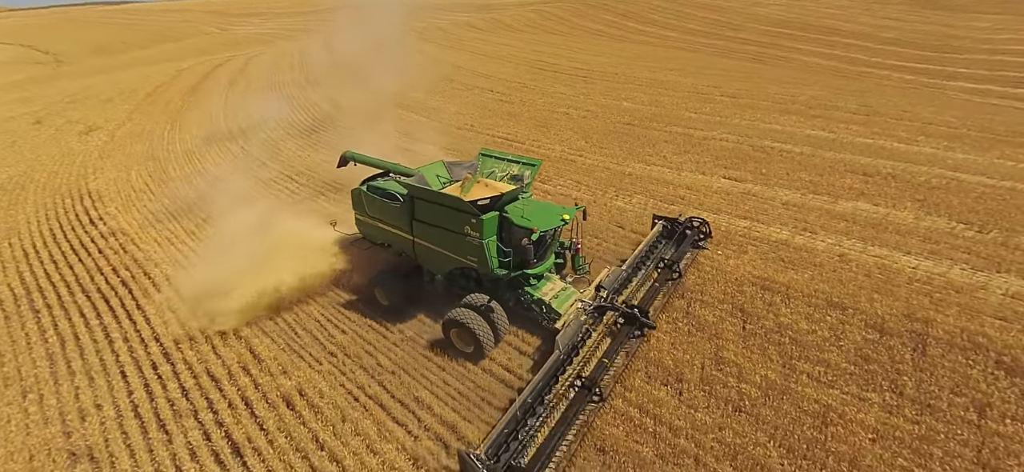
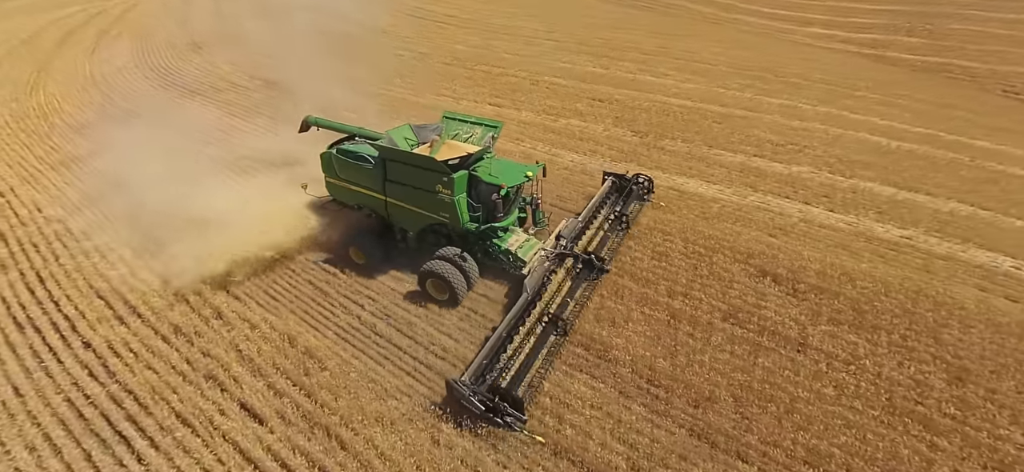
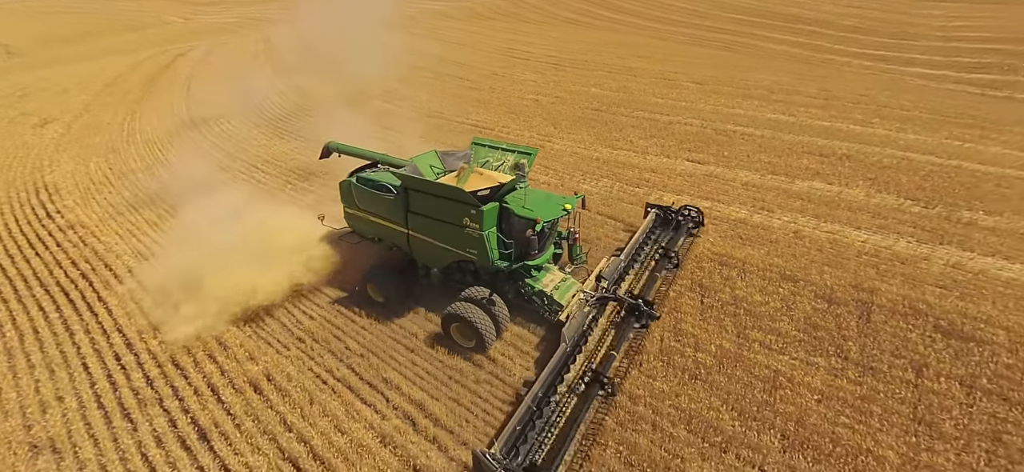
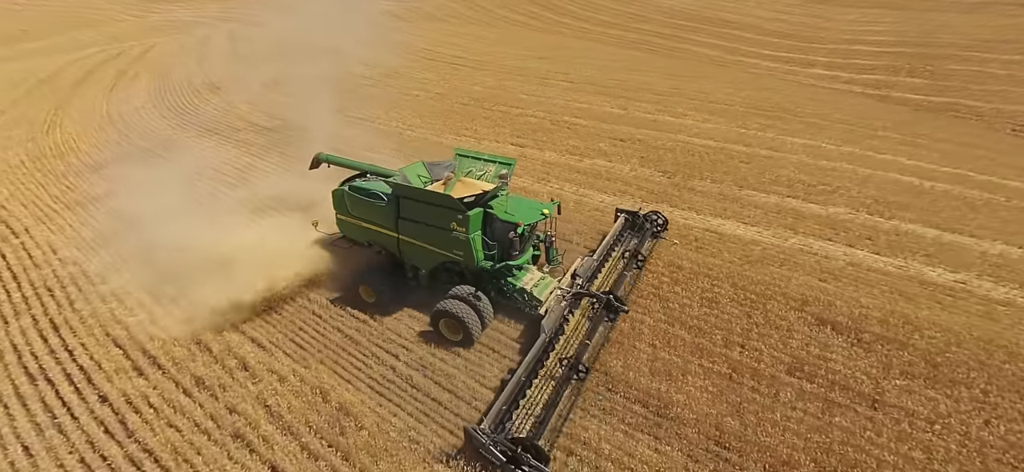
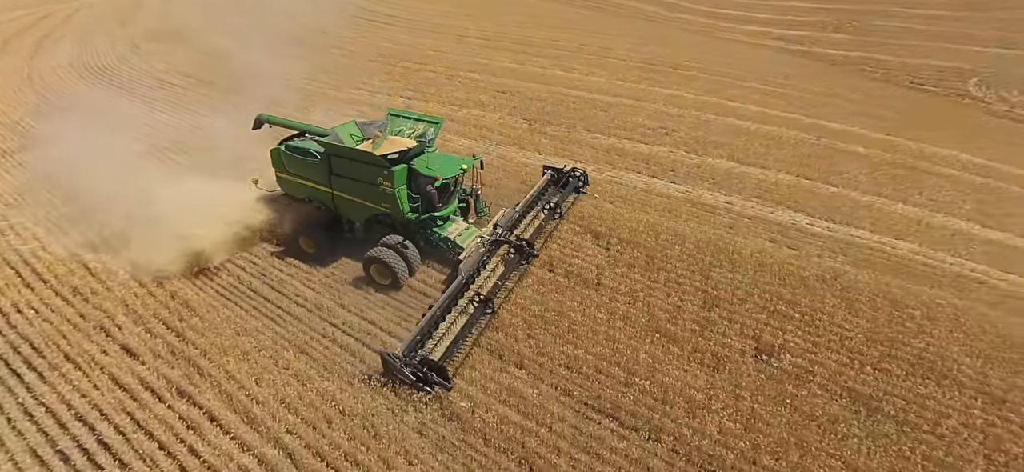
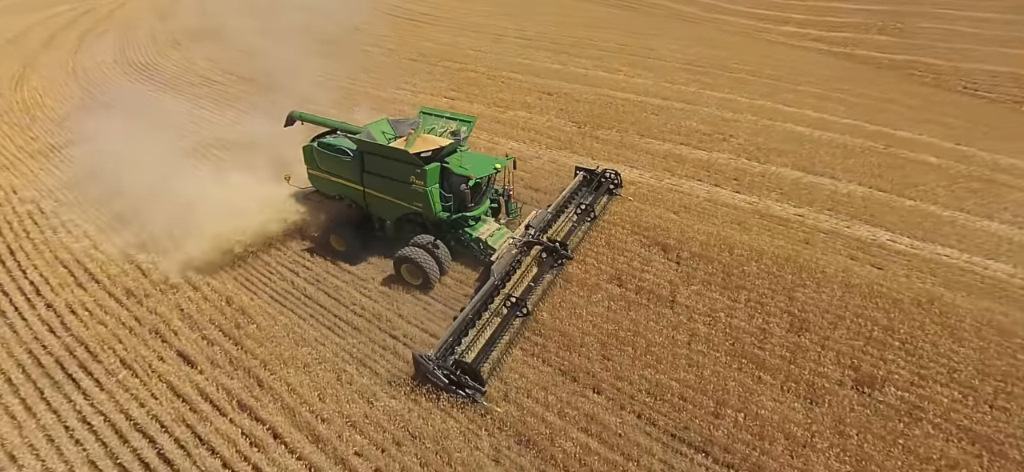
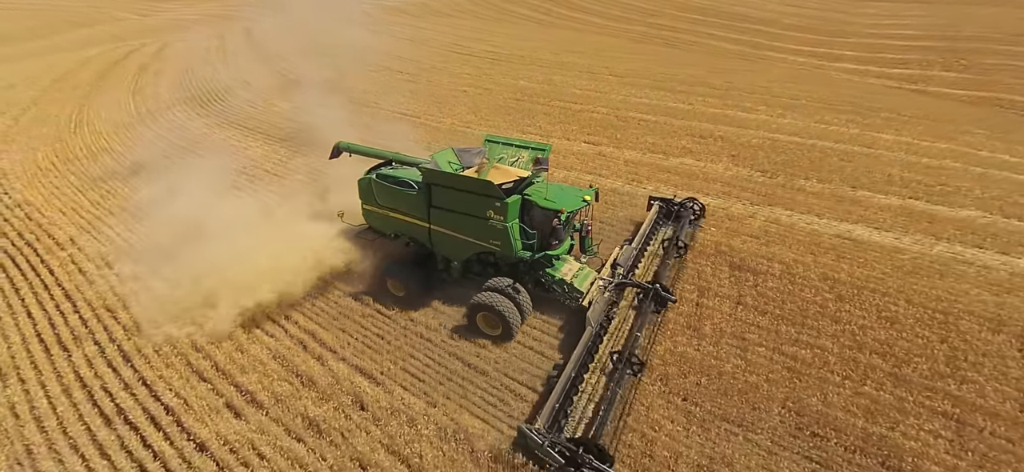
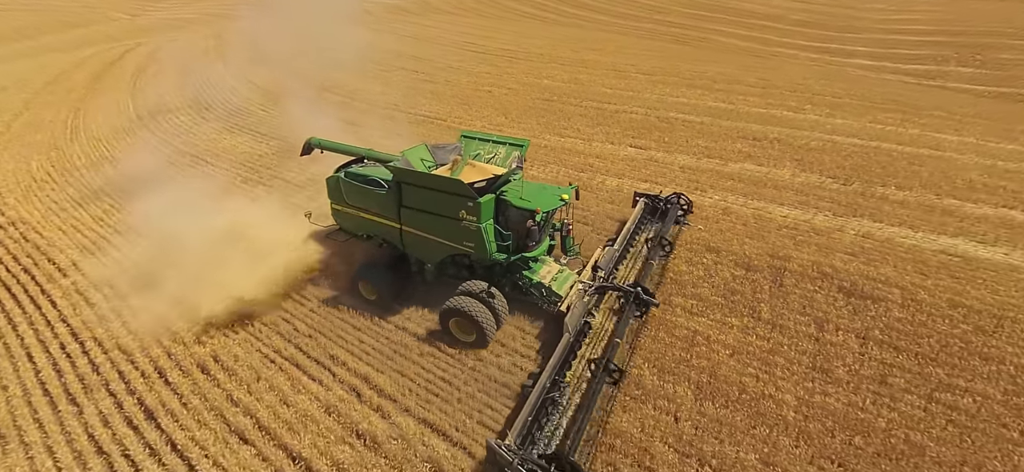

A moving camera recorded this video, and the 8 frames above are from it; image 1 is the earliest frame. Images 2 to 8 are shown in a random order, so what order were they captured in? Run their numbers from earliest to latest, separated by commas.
3, 8, 7, 4, 2, 6, 5
